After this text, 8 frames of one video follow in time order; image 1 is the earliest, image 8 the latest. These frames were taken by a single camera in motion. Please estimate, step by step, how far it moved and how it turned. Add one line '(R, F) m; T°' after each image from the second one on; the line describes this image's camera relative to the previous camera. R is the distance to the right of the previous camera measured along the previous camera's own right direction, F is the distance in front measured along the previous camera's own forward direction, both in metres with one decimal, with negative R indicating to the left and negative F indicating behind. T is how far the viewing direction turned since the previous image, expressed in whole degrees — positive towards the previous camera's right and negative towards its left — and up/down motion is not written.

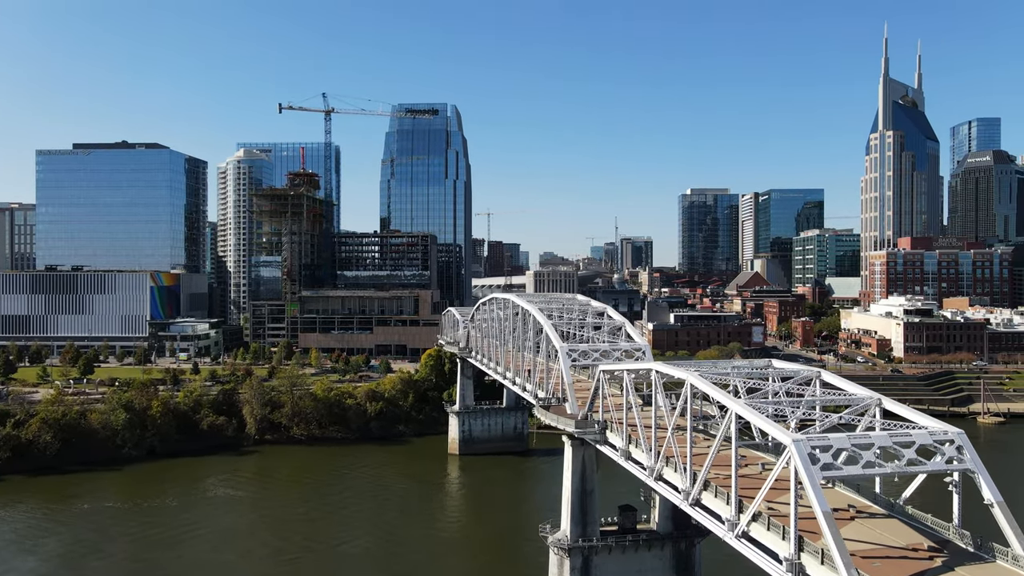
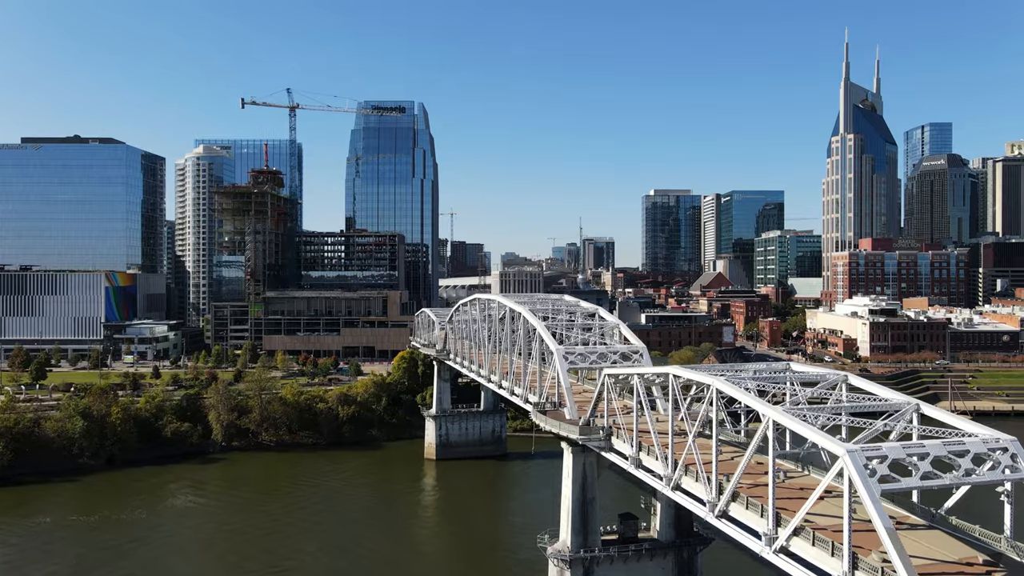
(-1.4, +1.2) m; +3°
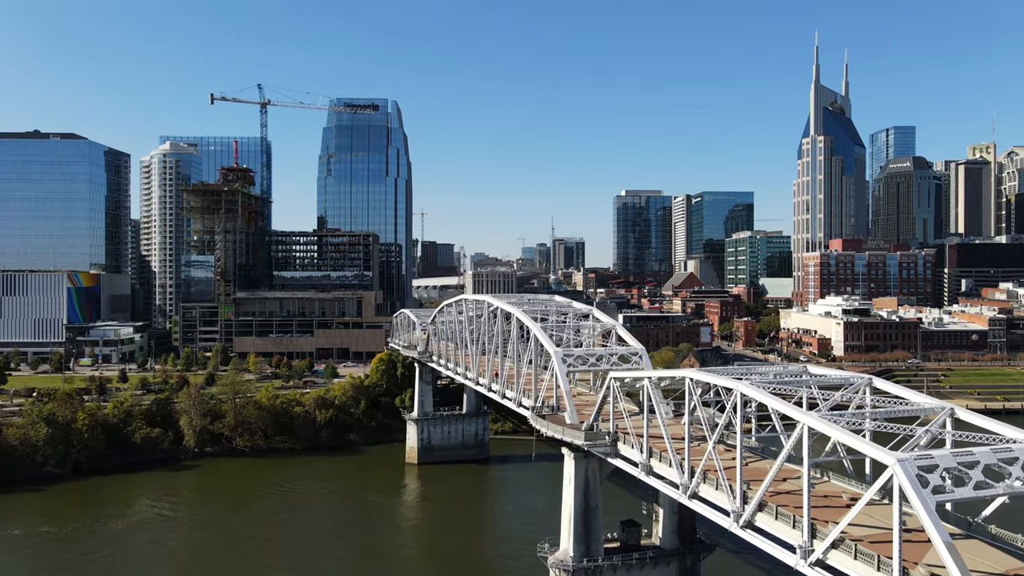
(-1.1, +1.0) m; +2°
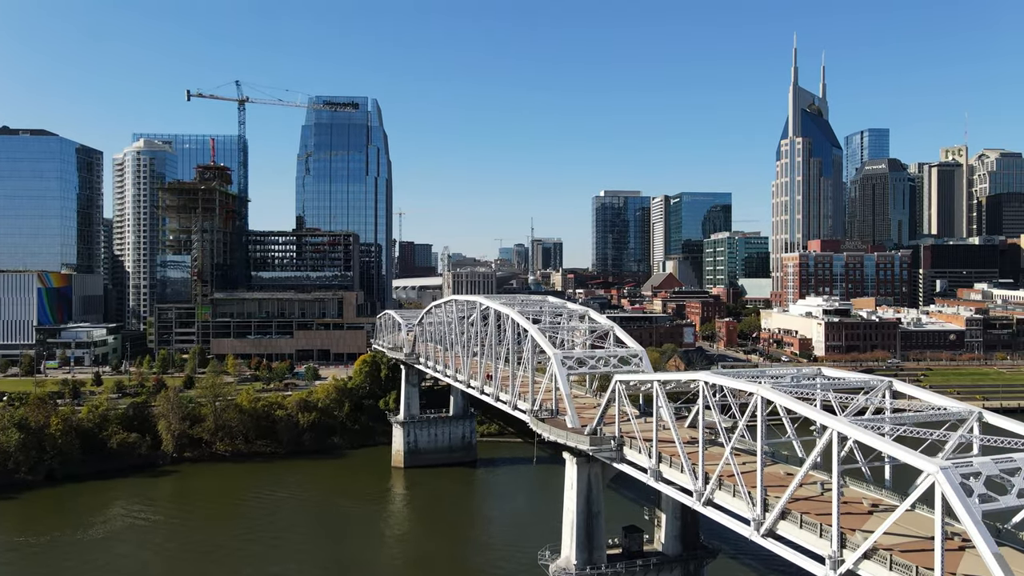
(-0.8, +0.8) m; +2°
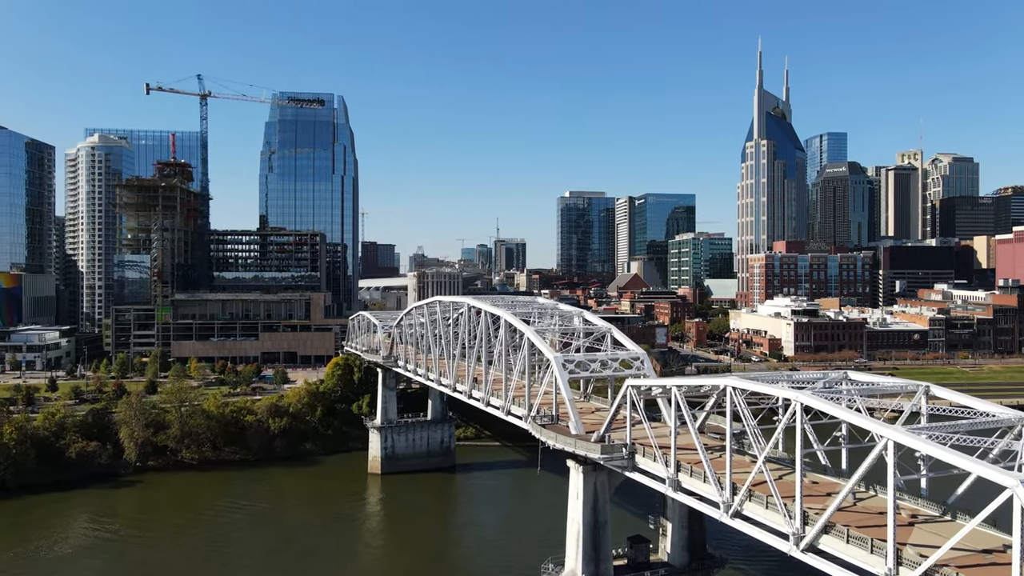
(-1.4, +1.3) m; +3°
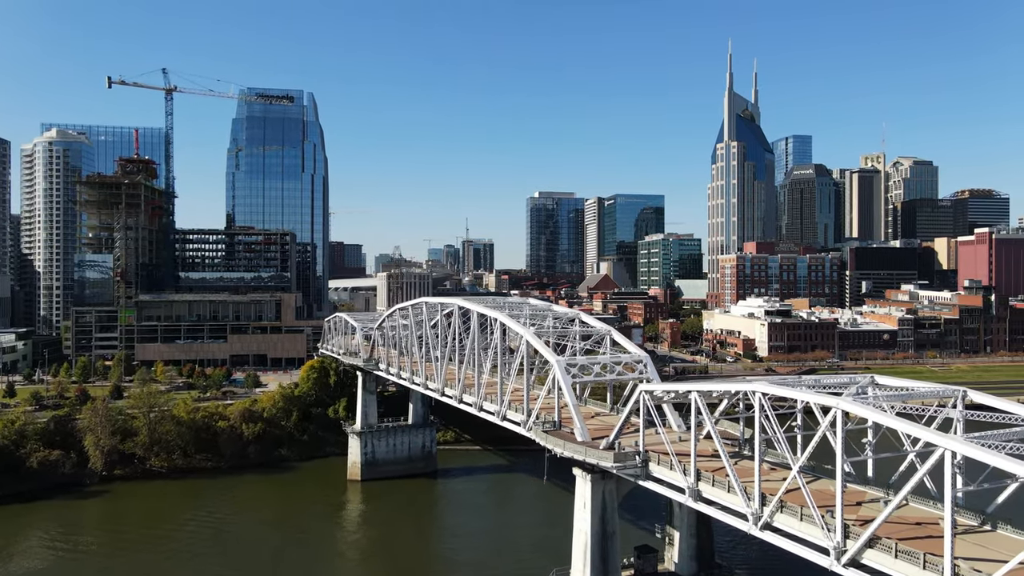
(-1.2, +1.1) m; +3°
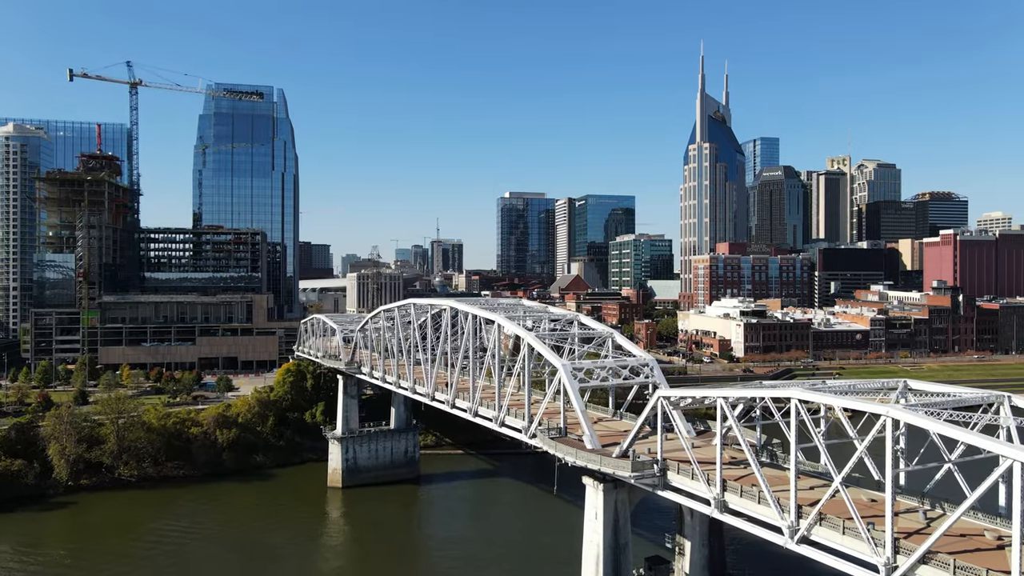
(-1.2, +1.2) m; +3°
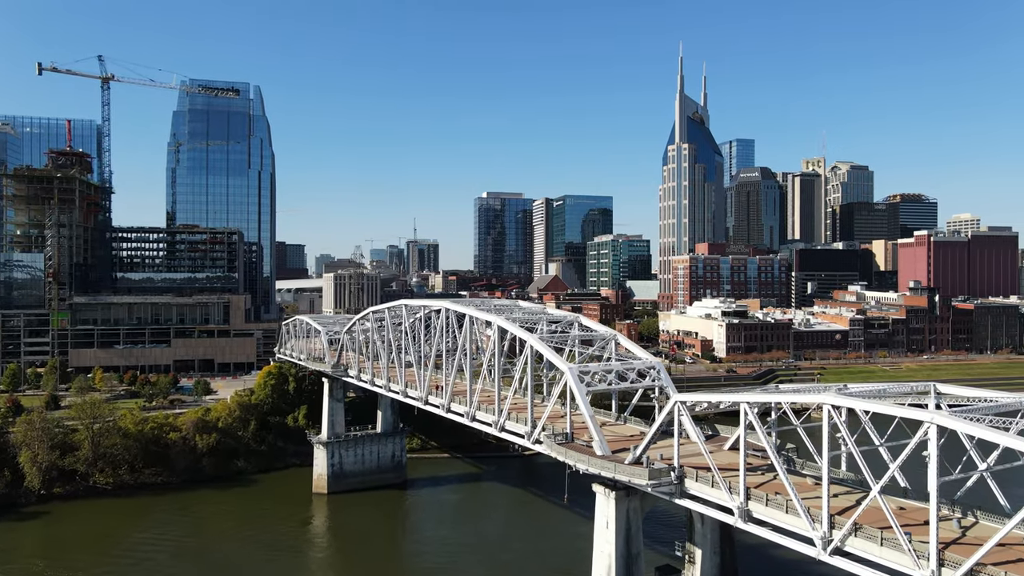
(-1.0, +0.9) m; +2°
